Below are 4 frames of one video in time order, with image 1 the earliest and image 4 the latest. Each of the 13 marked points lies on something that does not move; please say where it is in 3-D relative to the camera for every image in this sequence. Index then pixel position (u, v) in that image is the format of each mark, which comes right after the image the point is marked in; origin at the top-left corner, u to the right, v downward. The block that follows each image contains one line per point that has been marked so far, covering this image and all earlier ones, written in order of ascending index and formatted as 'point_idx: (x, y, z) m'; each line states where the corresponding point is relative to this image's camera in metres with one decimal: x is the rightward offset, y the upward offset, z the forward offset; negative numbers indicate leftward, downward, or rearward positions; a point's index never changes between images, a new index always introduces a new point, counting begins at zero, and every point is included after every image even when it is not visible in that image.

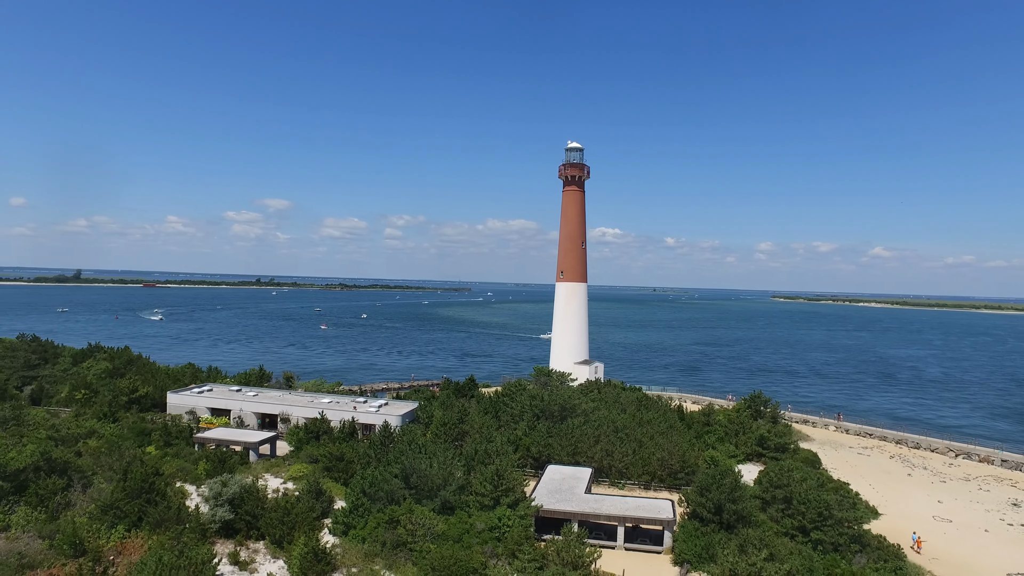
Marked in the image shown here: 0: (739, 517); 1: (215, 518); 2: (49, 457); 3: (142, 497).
0: (+7.7, -7.8, +19.1) m
1: (-8.4, -6.5, +15.9) m
2: (-14.7, -5.3, +17.7) m
3: (-10.4, -5.9, +15.9) m
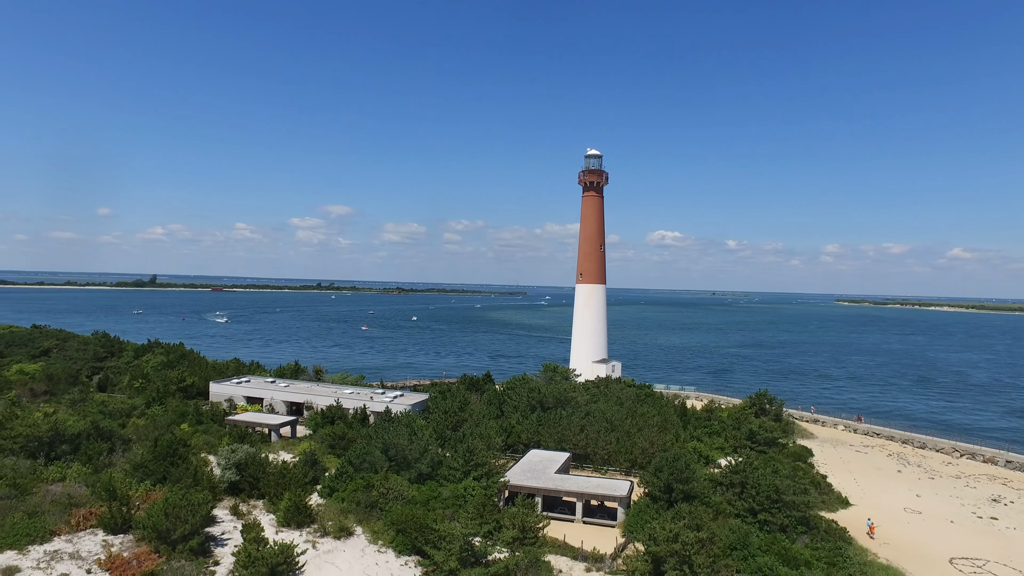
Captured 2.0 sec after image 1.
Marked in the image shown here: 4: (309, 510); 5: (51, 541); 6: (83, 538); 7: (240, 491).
0: (+6.5, -7.7, +20.8) m
1: (-9.8, -6.5, +19.1) m
2: (-15.9, -5.3, +21.5) m
3: (-11.8, -5.9, +19.3) m
4: (-6.3, -6.9, +17.4) m
5: (-12.2, -6.7, +14.9) m
6: (-11.6, -6.7, +15.1) m
7: (-9.3, -7.0, +19.3) m
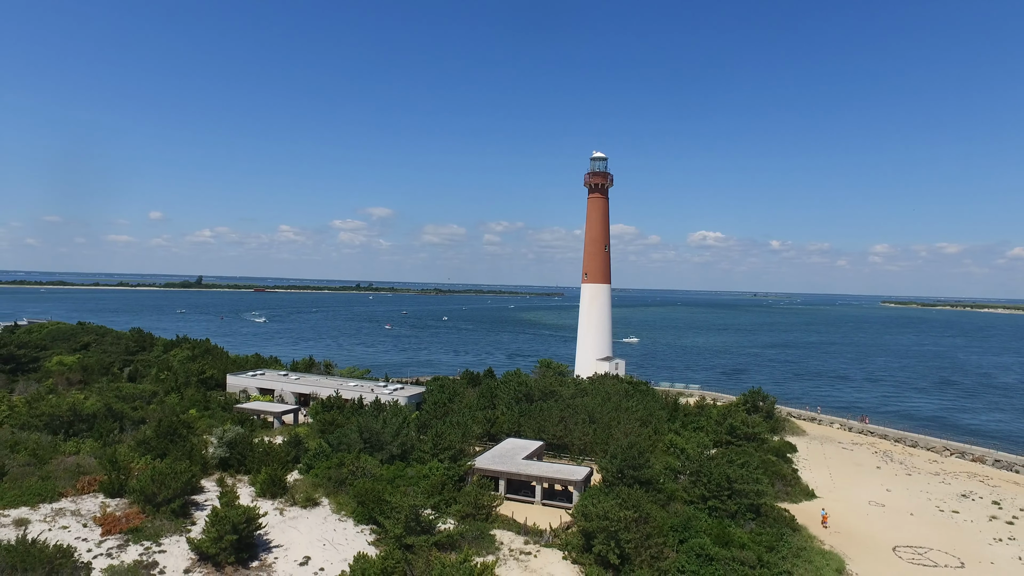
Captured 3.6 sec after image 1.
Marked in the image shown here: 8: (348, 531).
0: (+5.1, -7.6, +22.1) m
1: (-11.3, -6.4, +21.4) m
2: (-17.3, -5.2, +24.2) m
3: (-13.4, -5.8, +21.7) m
4: (-8.0, -6.8, +19.5) m
5: (-14.0, -6.6, +17.3) m
6: (-13.4, -6.6, +17.6) m
7: (-10.9, -6.9, +21.6) m
8: (-5.2, -7.6, +17.7) m
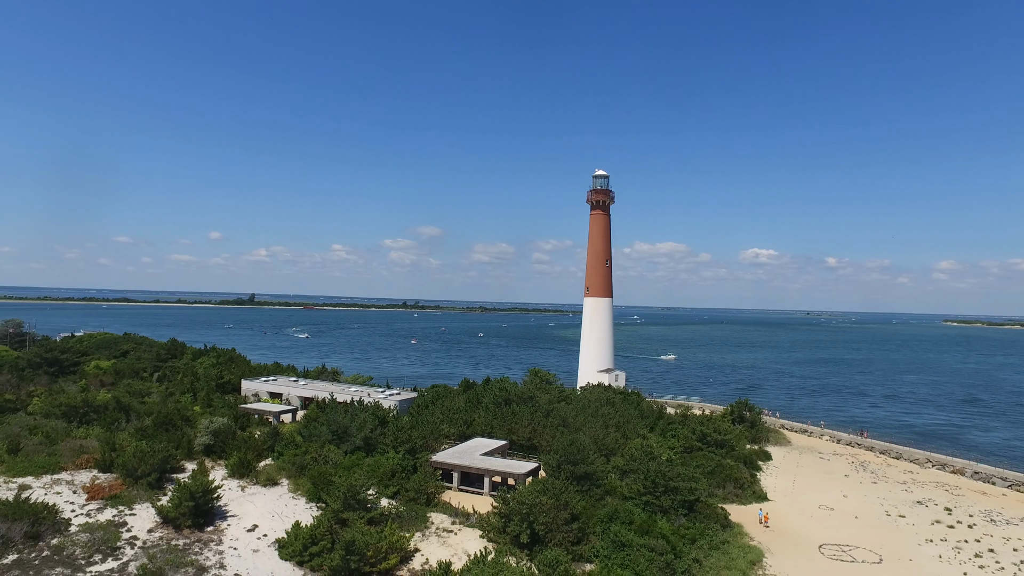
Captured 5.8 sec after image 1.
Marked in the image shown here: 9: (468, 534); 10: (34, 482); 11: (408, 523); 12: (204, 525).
0: (+2.9, -7.9, +23.7) m
1: (-13.5, -6.7, +24.3) m
2: (-19.3, -5.6, +27.5) m
3: (-15.5, -6.1, +24.8) m
4: (-10.3, -7.0, +22.1) m
5: (-16.5, -6.7, +20.4) m
6: (-15.8, -6.8, +20.6) m
7: (-13.0, -7.2, +24.4) m
8: (-7.6, -7.8, +20.0) m
9: (-1.4, -8.6, +19.5) m
10: (-16.6, -6.8, +19.5) m
11: (-3.6, -8.3, +19.7) m
12: (-10.0, -7.7, +18.2) m
